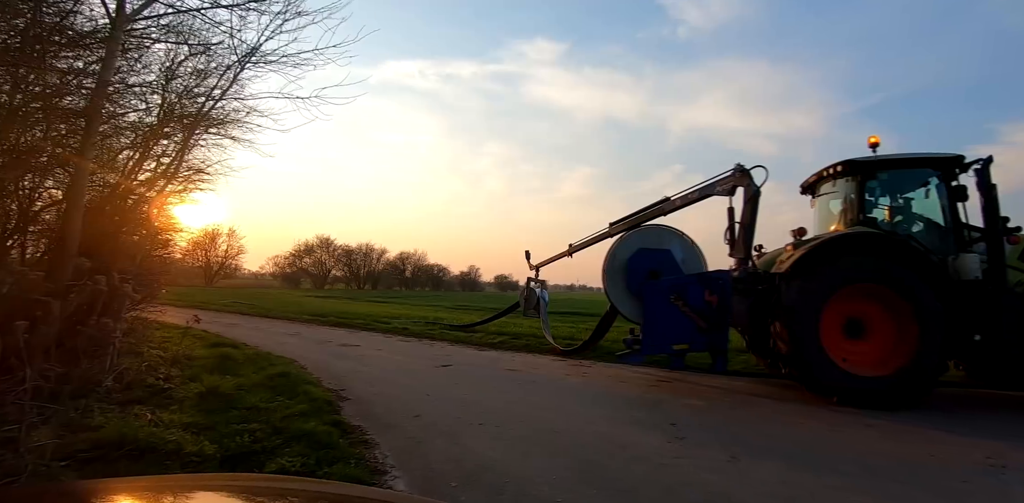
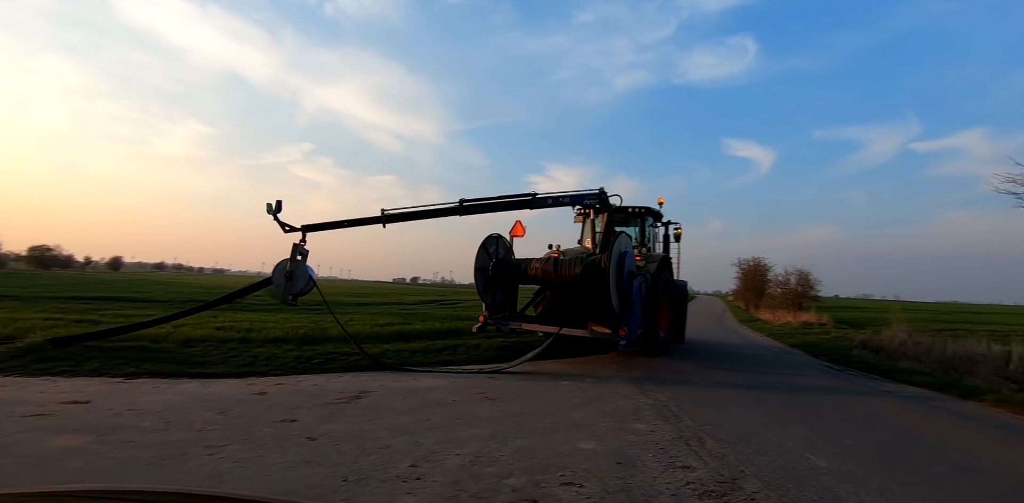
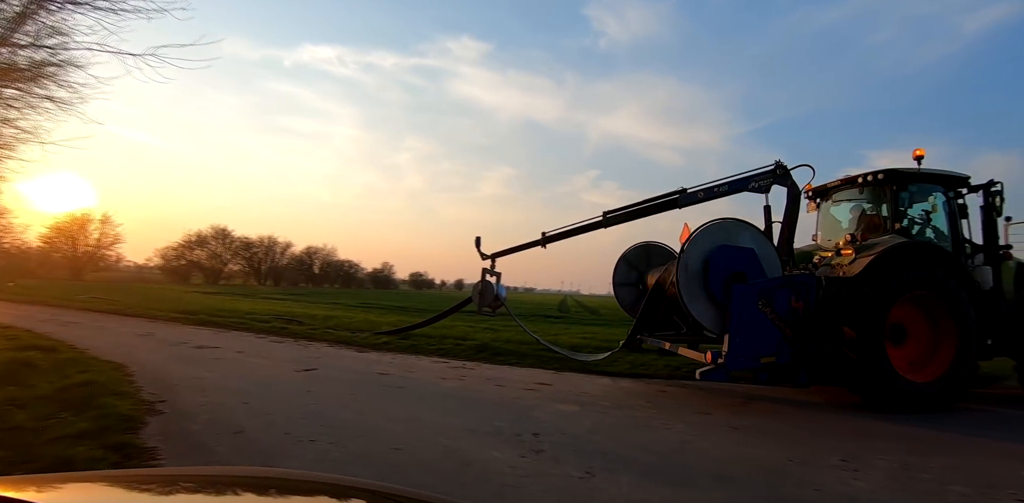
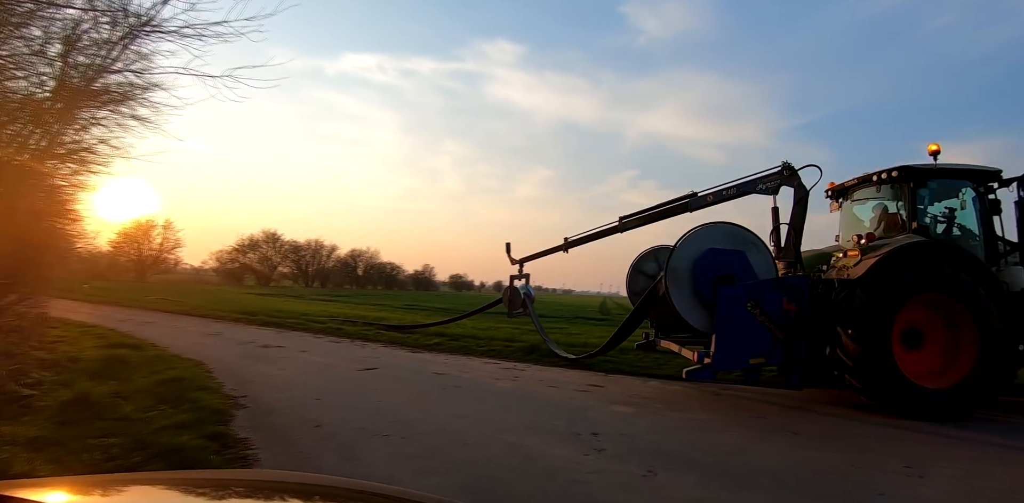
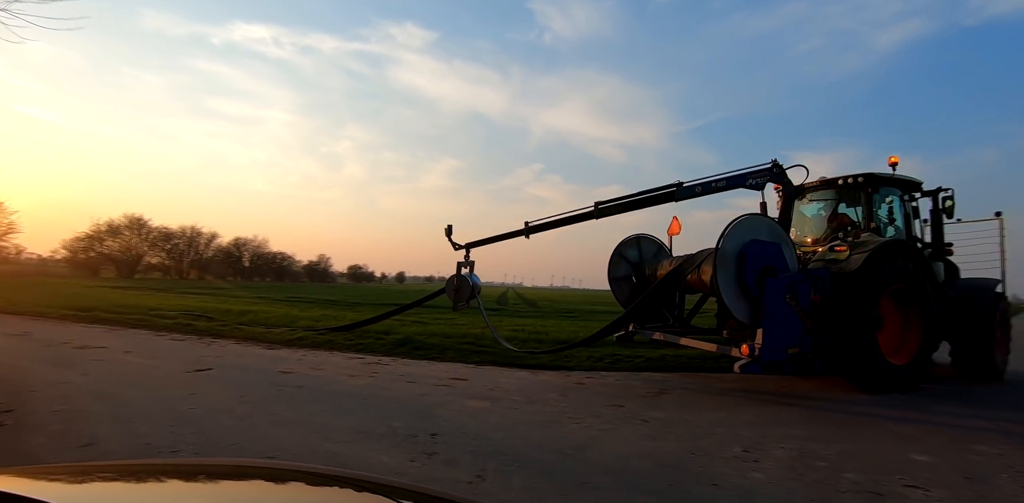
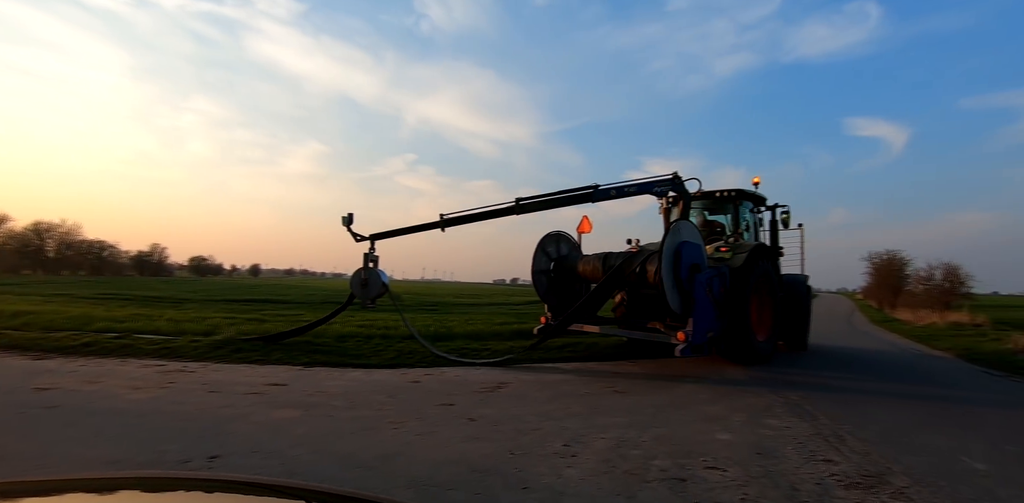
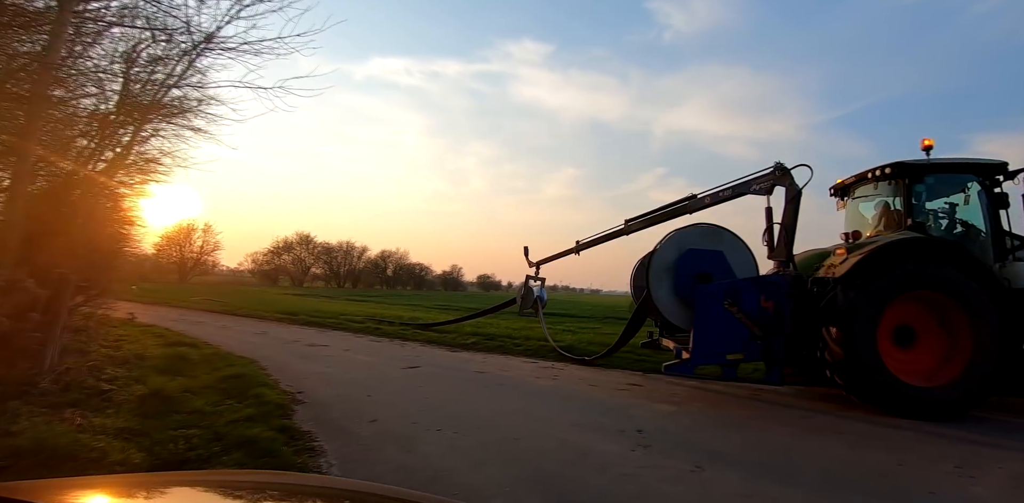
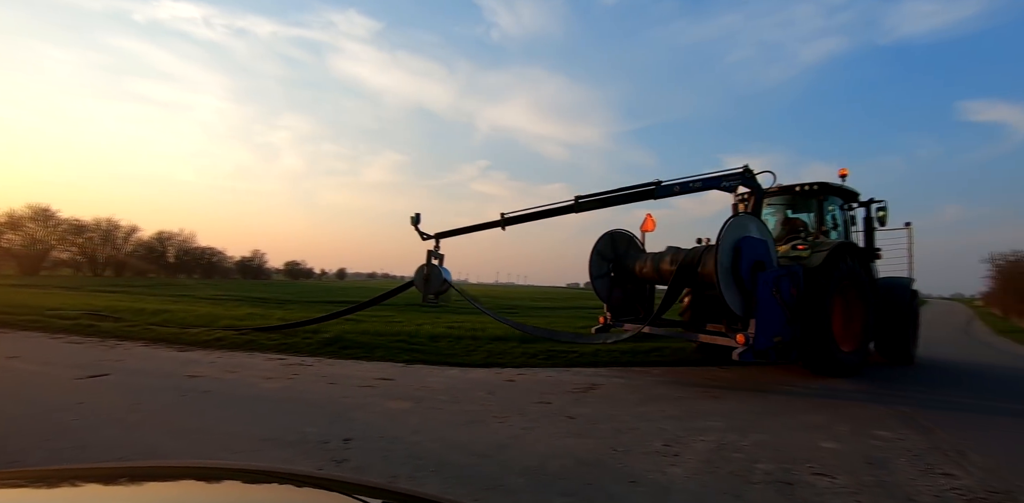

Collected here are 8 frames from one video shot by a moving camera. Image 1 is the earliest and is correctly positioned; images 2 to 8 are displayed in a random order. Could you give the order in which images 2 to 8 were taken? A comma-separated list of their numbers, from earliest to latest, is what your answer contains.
7, 4, 3, 5, 8, 6, 2
